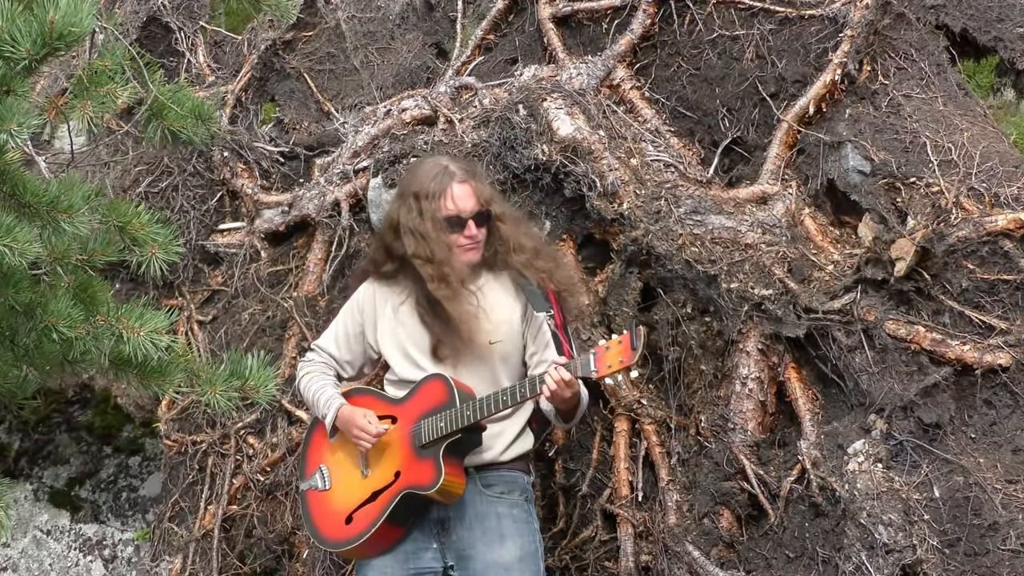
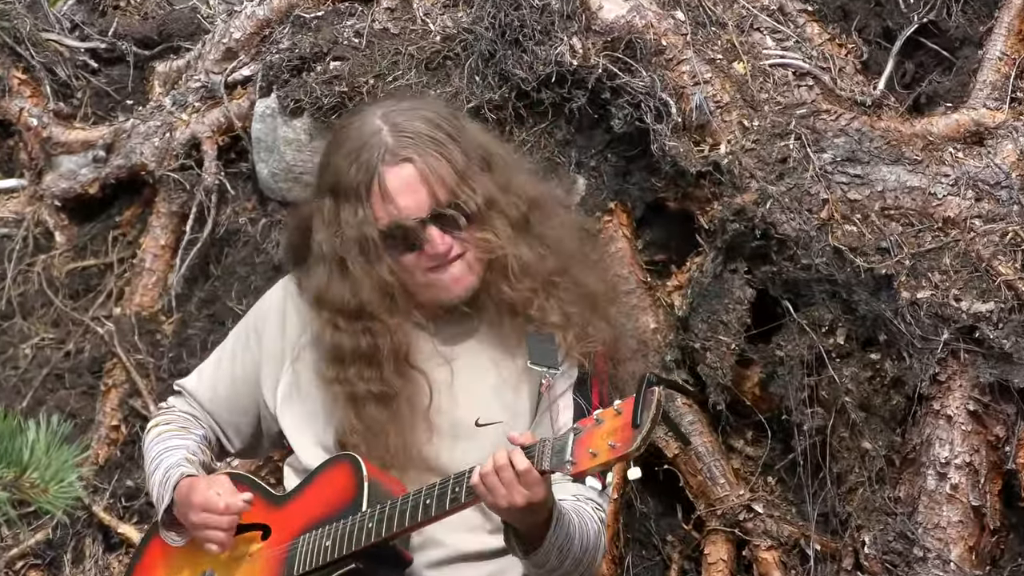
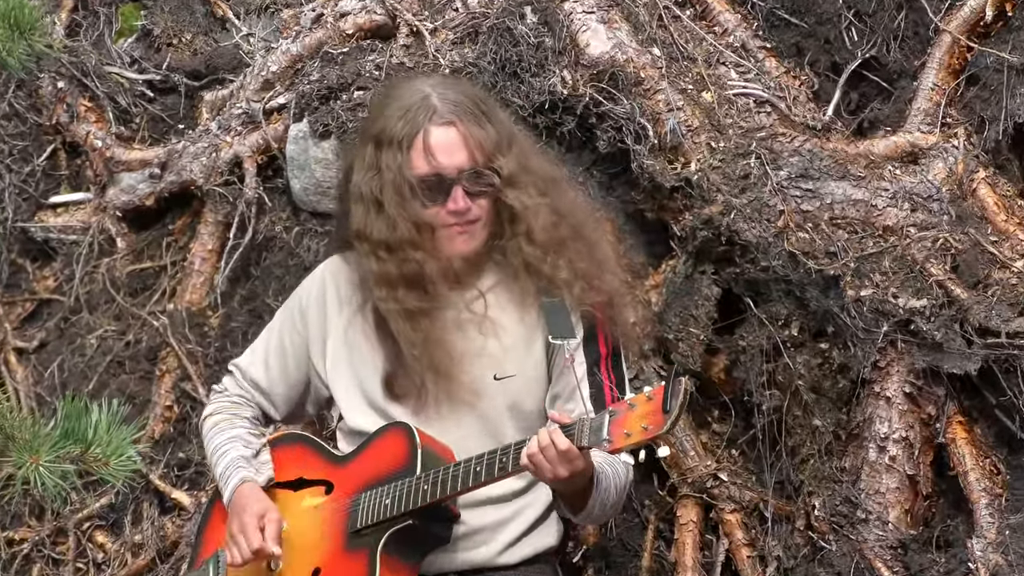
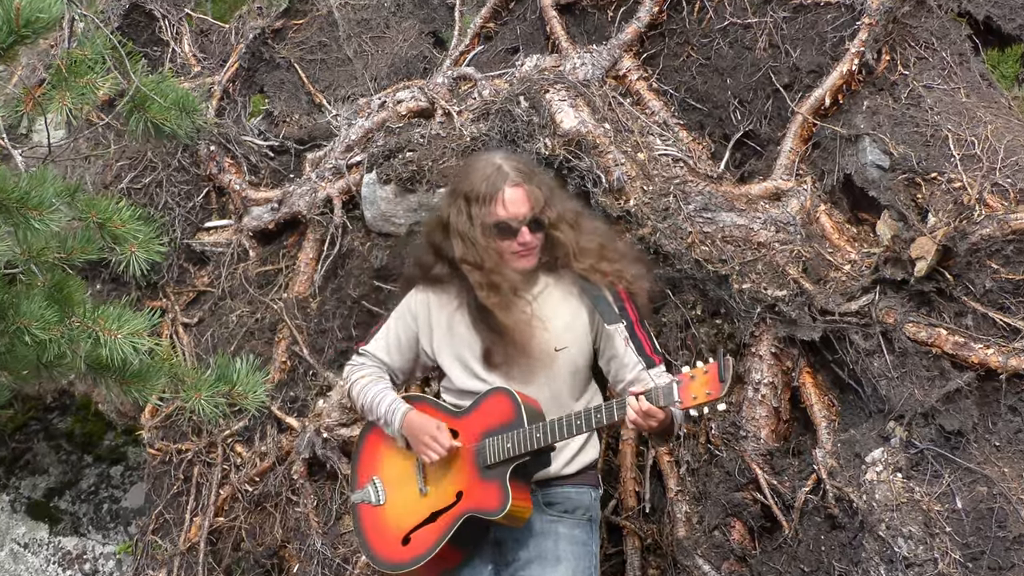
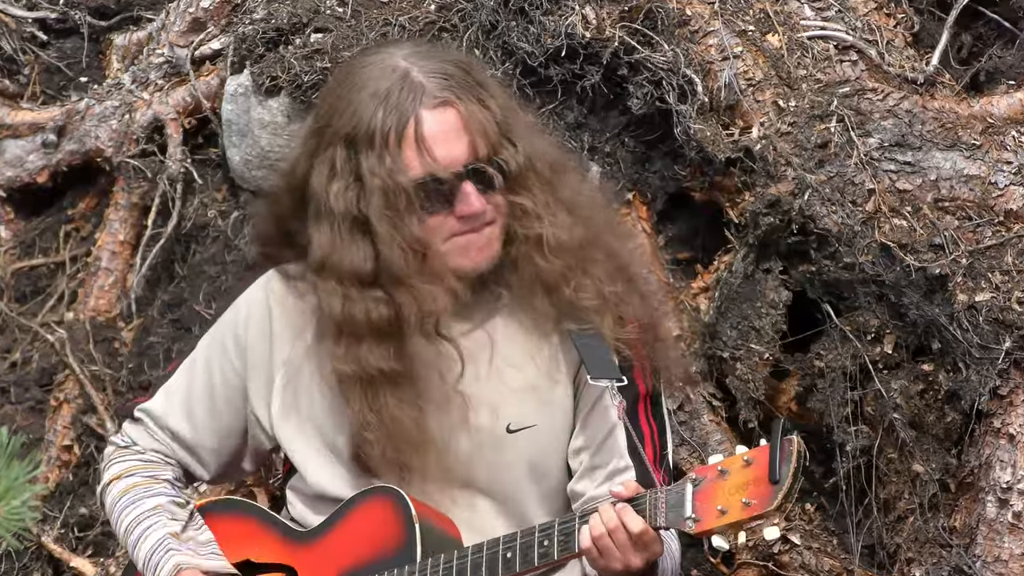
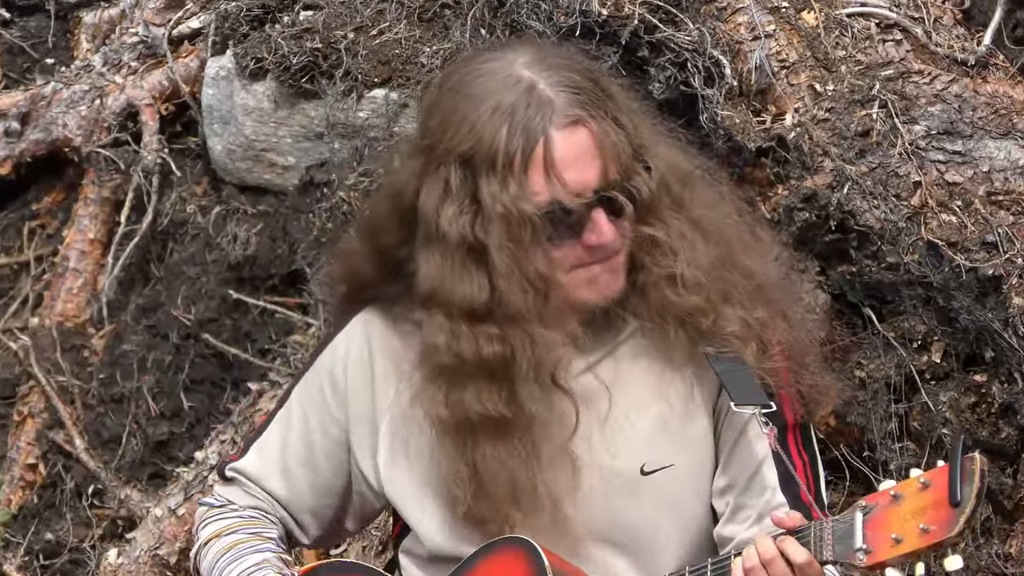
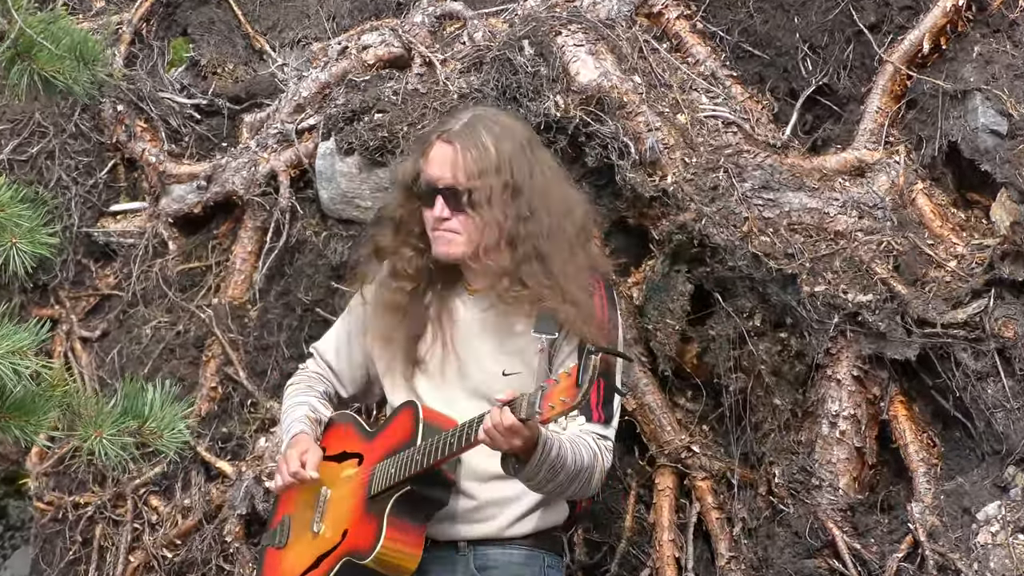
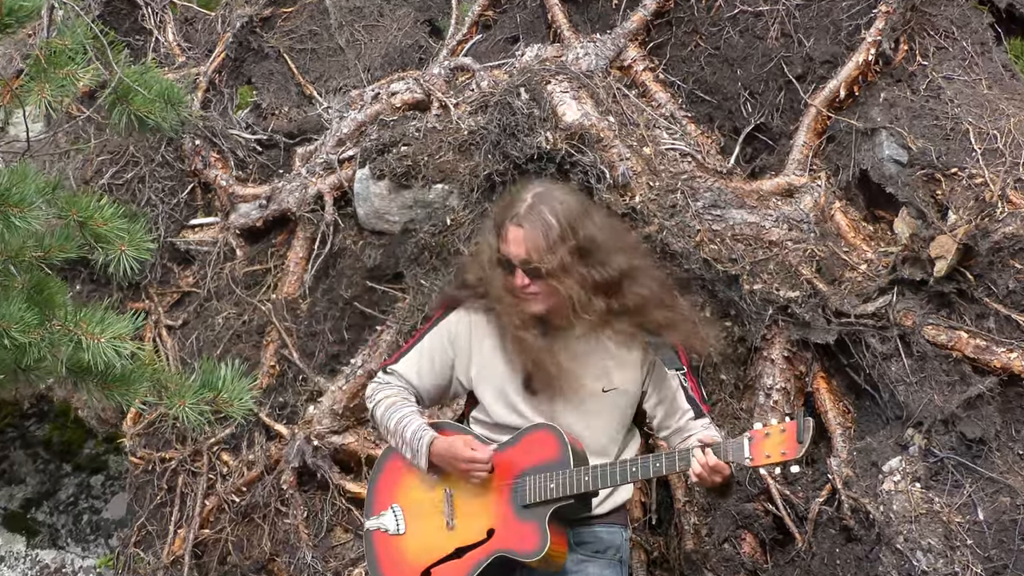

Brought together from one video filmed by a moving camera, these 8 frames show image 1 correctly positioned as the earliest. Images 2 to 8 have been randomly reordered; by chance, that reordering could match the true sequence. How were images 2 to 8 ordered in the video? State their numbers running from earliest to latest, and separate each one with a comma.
4, 8, 7, 3, 2, 5, 6
